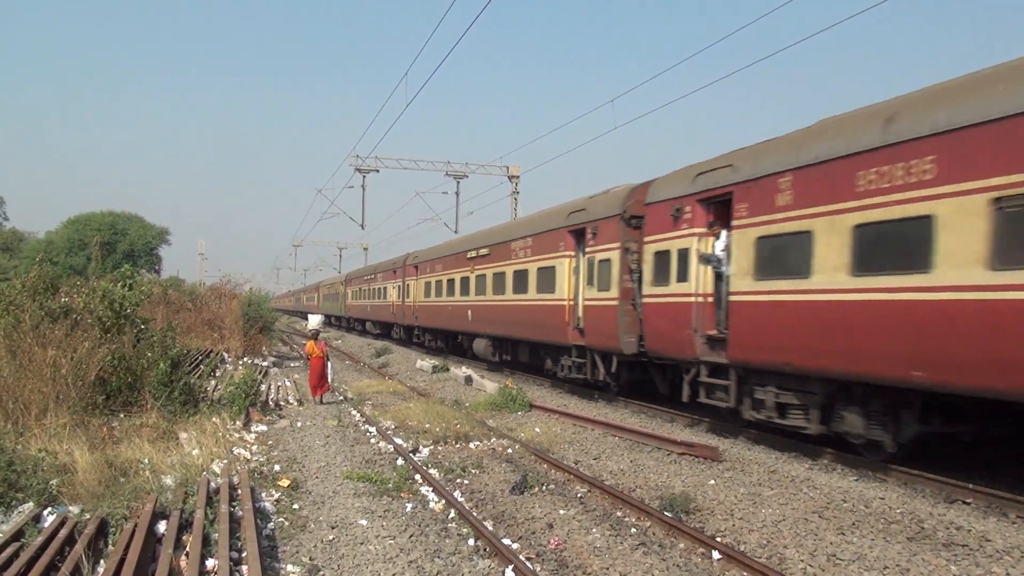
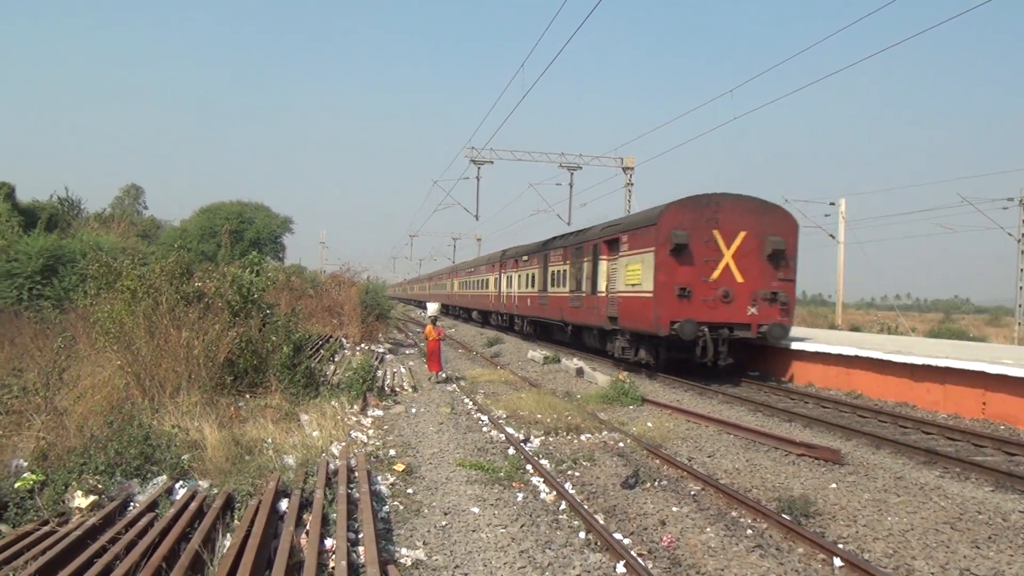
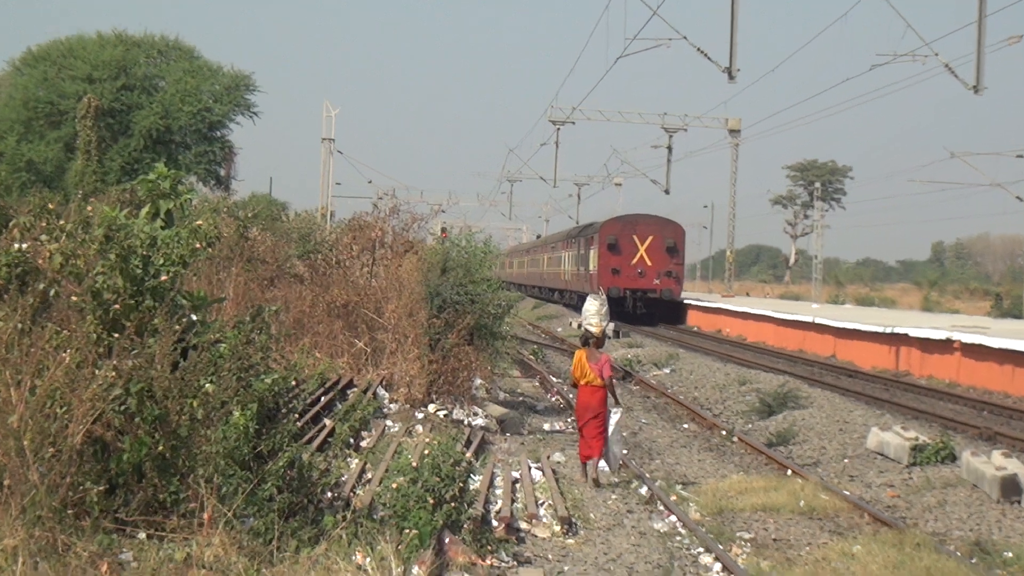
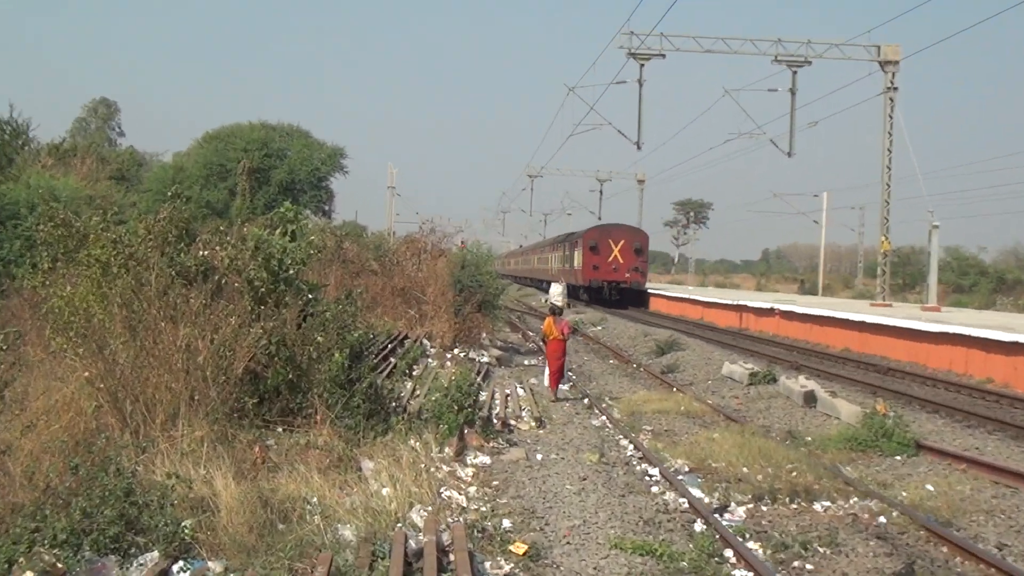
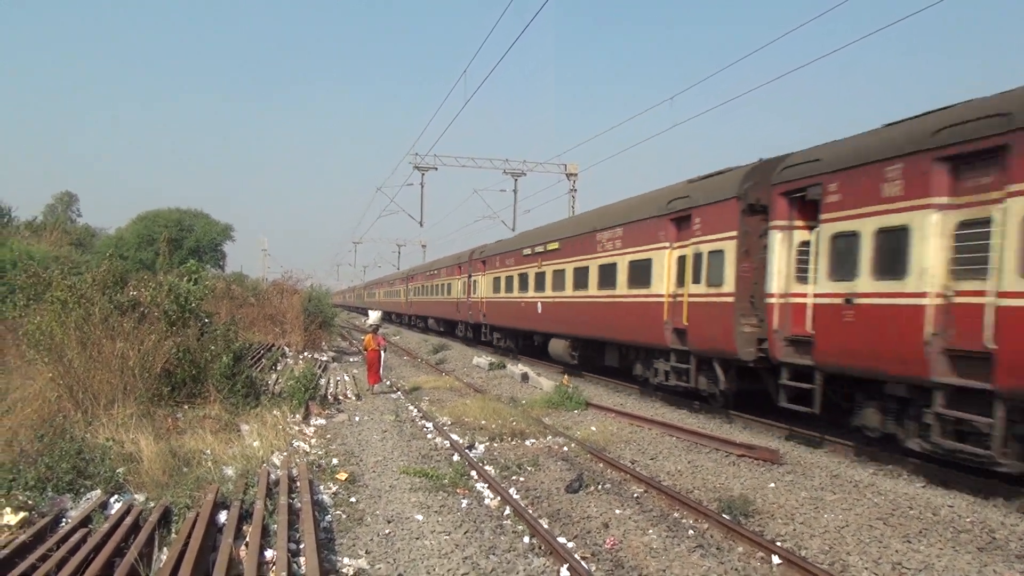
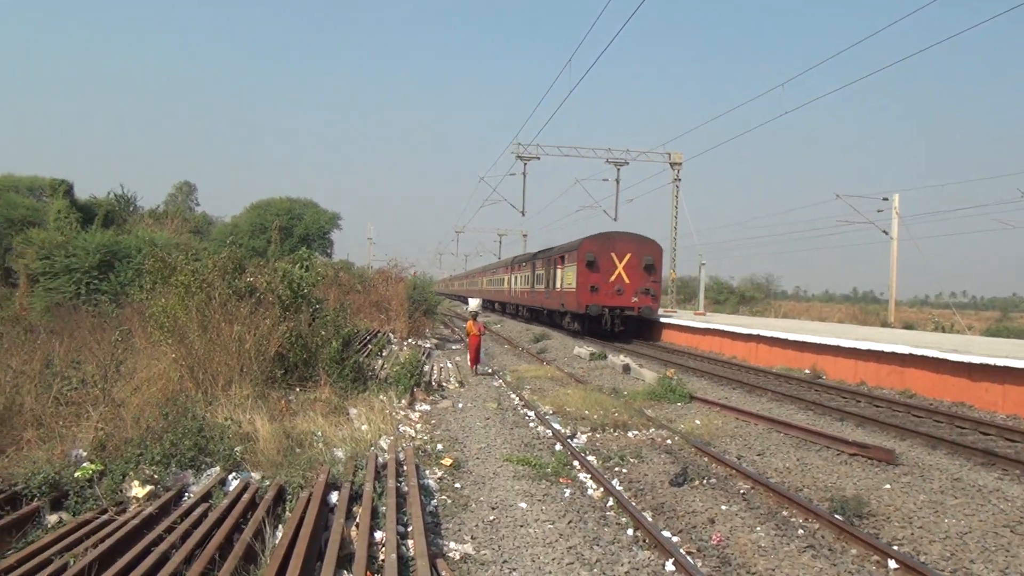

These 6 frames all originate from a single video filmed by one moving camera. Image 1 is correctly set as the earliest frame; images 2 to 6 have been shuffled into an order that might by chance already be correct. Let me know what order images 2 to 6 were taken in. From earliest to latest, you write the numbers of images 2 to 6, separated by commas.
5, 2, 6, 4, 3
